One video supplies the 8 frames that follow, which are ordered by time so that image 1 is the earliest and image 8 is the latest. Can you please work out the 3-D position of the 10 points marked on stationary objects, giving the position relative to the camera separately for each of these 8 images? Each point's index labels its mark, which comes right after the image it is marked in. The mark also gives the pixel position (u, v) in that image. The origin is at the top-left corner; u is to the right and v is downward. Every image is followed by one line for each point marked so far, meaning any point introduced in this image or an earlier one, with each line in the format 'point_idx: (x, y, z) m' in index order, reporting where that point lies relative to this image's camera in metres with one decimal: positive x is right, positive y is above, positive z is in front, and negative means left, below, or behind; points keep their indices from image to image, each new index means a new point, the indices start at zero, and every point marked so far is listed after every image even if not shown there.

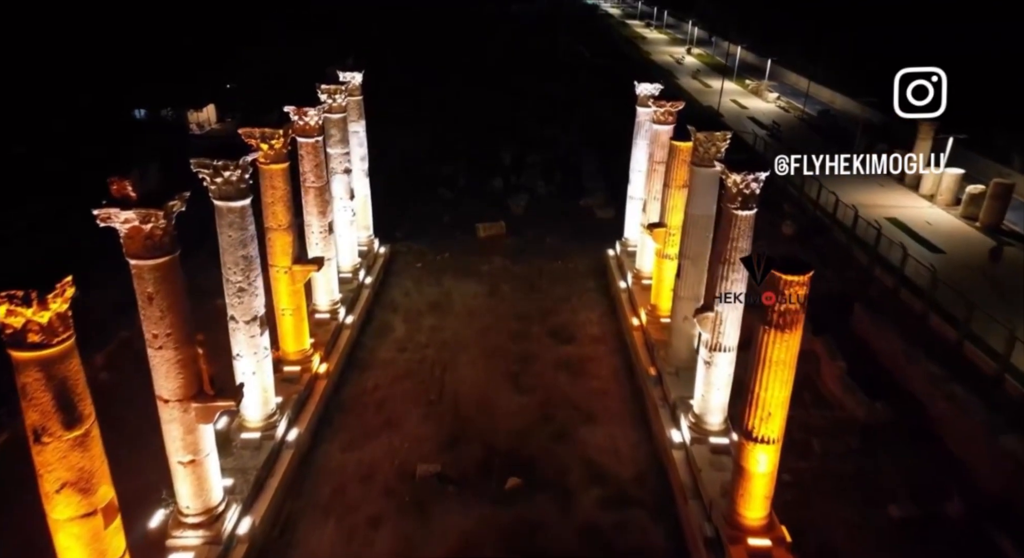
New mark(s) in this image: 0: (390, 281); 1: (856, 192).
0: (-2.3, -0.1, +13.3) m
1: (+7.6, +1.9, +15.5) m
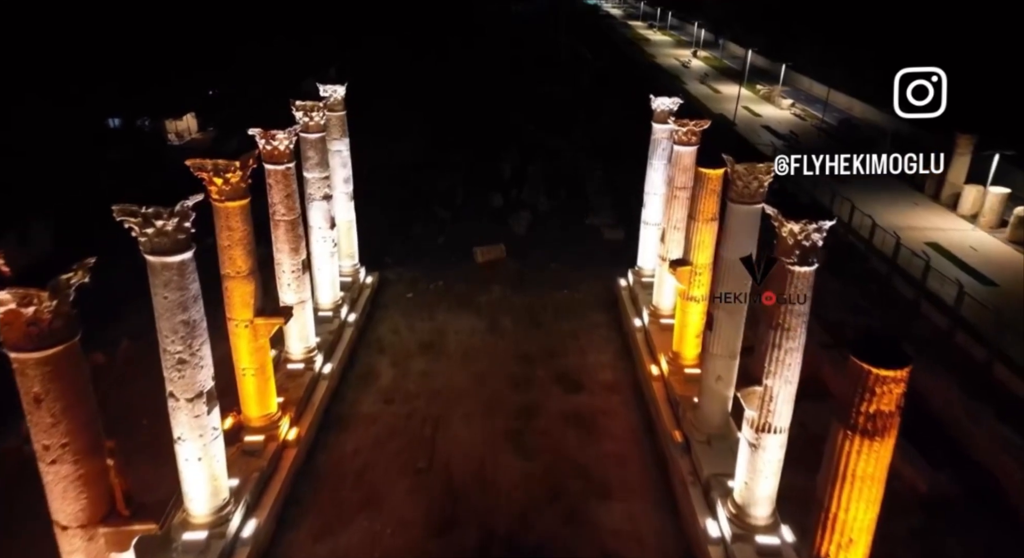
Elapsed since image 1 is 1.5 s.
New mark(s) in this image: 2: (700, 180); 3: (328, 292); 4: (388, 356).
0: (-2.3, -0.7, +12.0) m
1: (+7.6, +1.4, +14.2) m
2: (+2.3, +1.2, +8.6) m
3: (-2.8, -0.2, +10.6) m
4: (-1.9, -1.2, +10.8) m
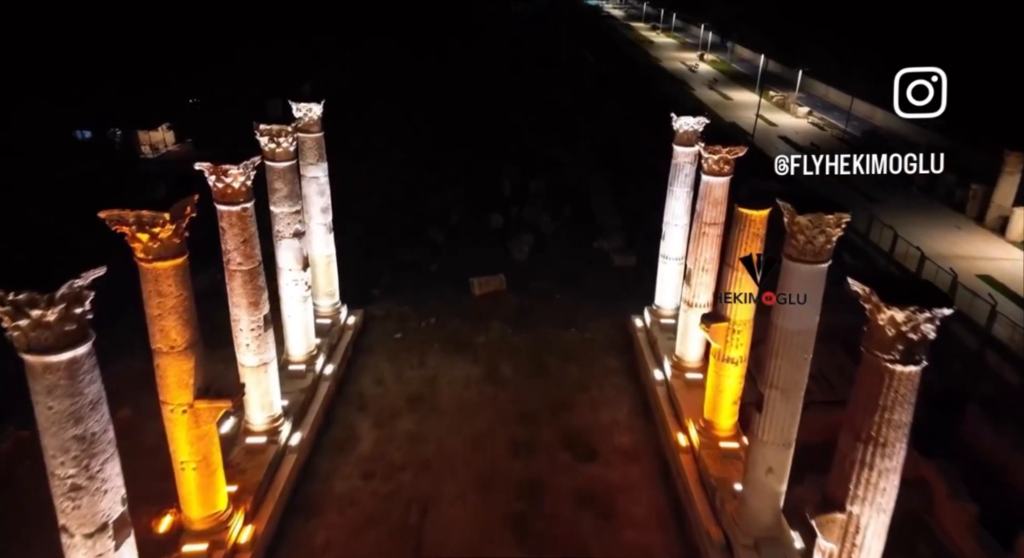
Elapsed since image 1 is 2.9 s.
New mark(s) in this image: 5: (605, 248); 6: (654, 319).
0: (-2.3, -1.3, +10.5) m
1: (+7.7, +0.7, +12.8) m
2: (+2.3, +0.6, +7.1) m
3: (-2.8, -0.8, +9.2) m
4: (-1.9, -1.8, +9.3) m
5: (+2.0, +0.6, +14.9) m
6: (+2.2, -0.6, +10.8) m
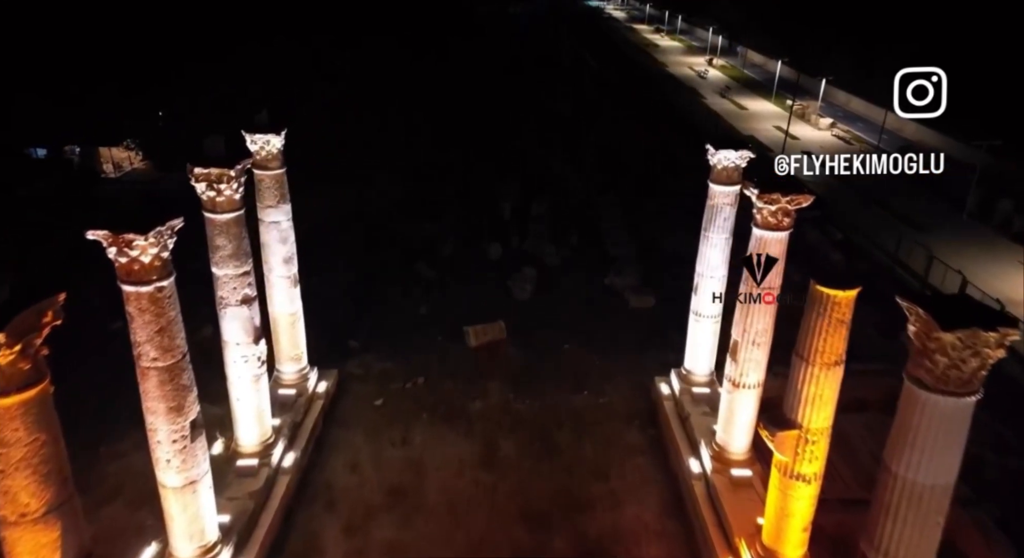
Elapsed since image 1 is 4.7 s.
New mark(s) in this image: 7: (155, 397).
0: (-2.3, -2.0, +8.8) m
1: (+7.7, 0.0, +11.0) m
2: (+2.3, -0.2, +5.4) m
3: (-2.8, -1.6, +7.4) m
4: (-1.8, -2.6, +7.6) m
5: (+2.0, -0.1, +13.1) m
6: (+2.2, -1.4, +9.0) m
7: (-2.8, -0.9, +5.4) m
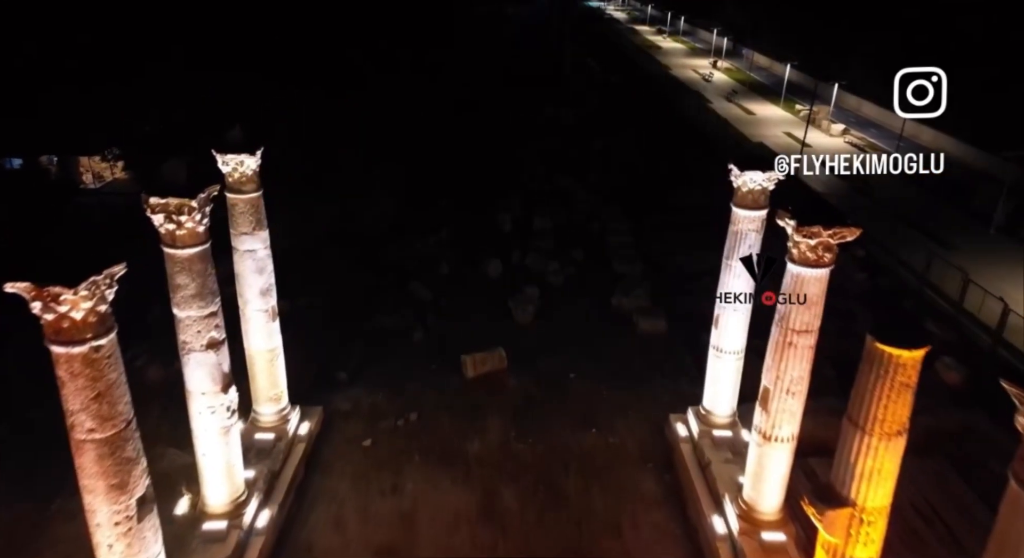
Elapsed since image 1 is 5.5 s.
0: (-2.3, -2.4, +7.9) m
1: (+7.7, -0.4, +10.2) m
2: (+2.4, -0.5, +4.6) m
3: (-2.7, -2.0, +6.6) m
4: (-1.8, -2.9, +6.7) m
5: (+2.0, -0.5, +12.3) m
6: (+2.2, -1.7, +8.2) m
7: (-2.7, -1.3, +4.6) m
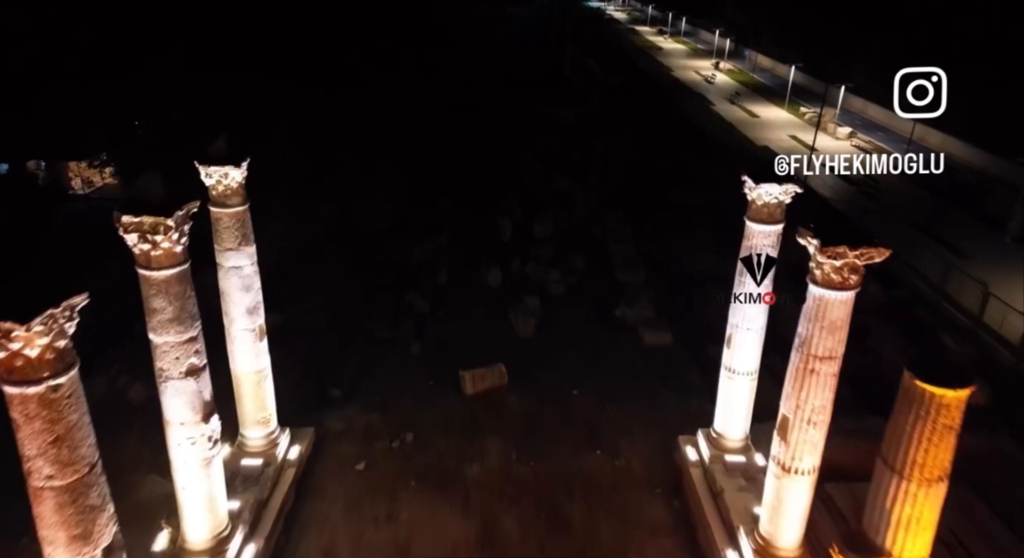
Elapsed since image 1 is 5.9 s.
0: (-2.2, -2.6, +7.5) m
1: (+7.7, -0.6, +9.8) m
2: (+2.4, -0.7, +4.1) m
3: (-2.7, -2.2, +6.2) m
4: (-1.8, -3.1, +6.3) m
5: (+2.0, -0.7, +11.9) m
6: (+2.2, -1.9, +7.8) m
7: (-2.7, -1.4, +4.2) m
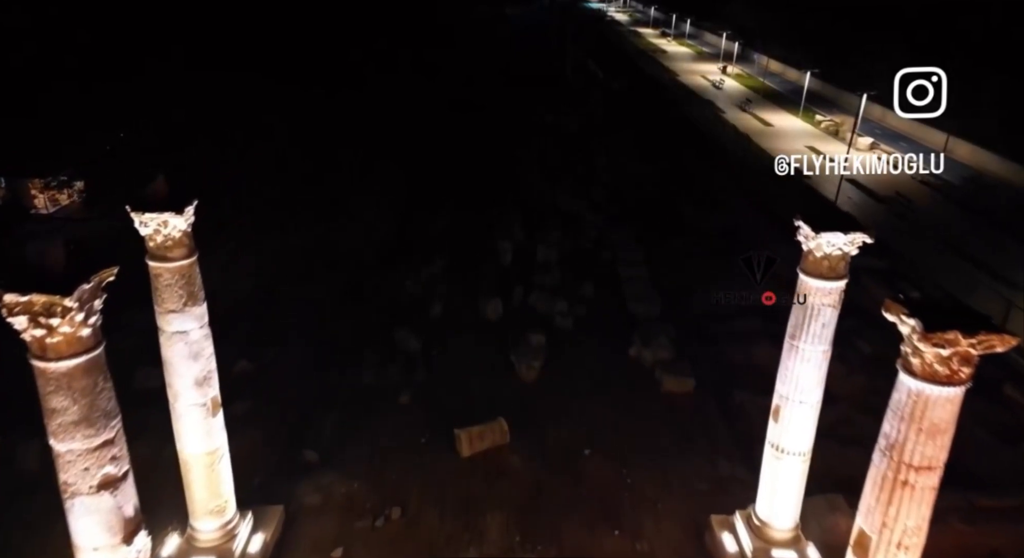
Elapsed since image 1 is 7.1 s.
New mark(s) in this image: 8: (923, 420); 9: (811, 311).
0: (-2.2, -3.1, +6.3) m
1: (+7.7, -1.1, +8.5) m
2: (+2.4, -1.3, +2.9) m
3: (-2.7, -2.7, +4.9) m
4: (-1.8, -3.7, +5.1) m
5: (+2.0, -1.2, +10.6) m
6: (+2.3, -2.5, +6.5) m
7: (-2.7, -2.0, +2.9) m
8: (+2.5, -0.9, +4.2) m
9: (+2.5, -0.3, +5.7) m
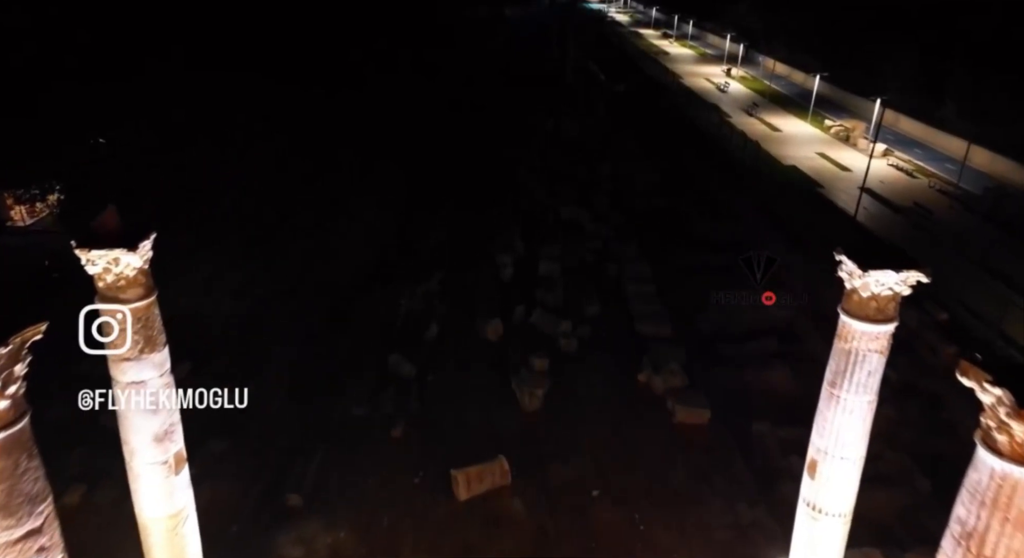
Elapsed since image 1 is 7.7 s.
0: (-2.2, -3.4, +5.5) m
1: (+7.8, -1.4, +7.8) m
2: (+2.4, -1.6, +2.2) m
3: (-2.7, -3.0, +4.2) m
4: (-1.8, -4.0, +4.3) m
5: (+2.1, -1.5, +9.9) m
6: (+2.3, -2.8, +5.8) m
7: (-2.7, -2.3, +2.2) m
8: (+2.5, -1.2, +3.5) m
9: (+2.5, -0.6, +5.0) m
